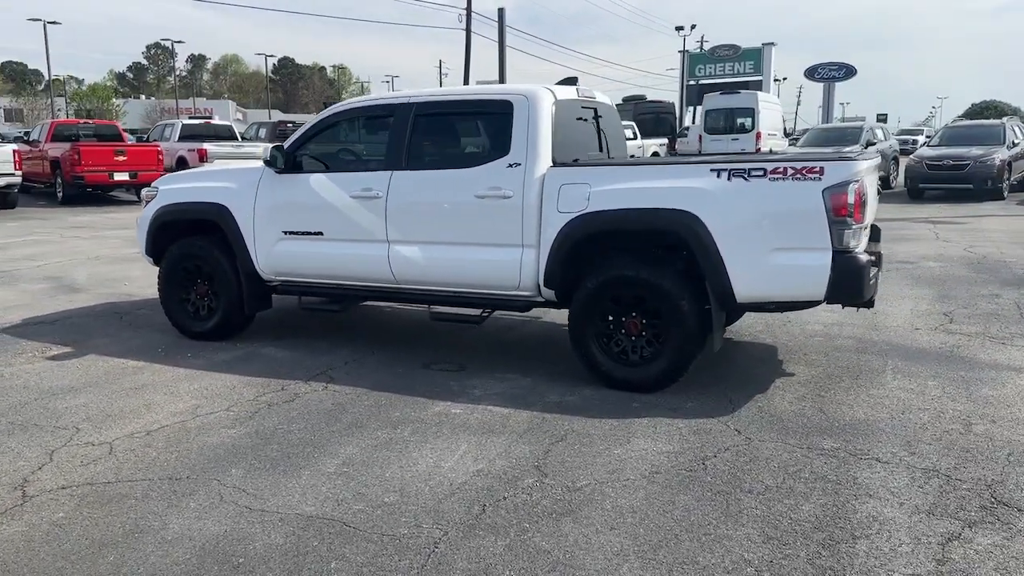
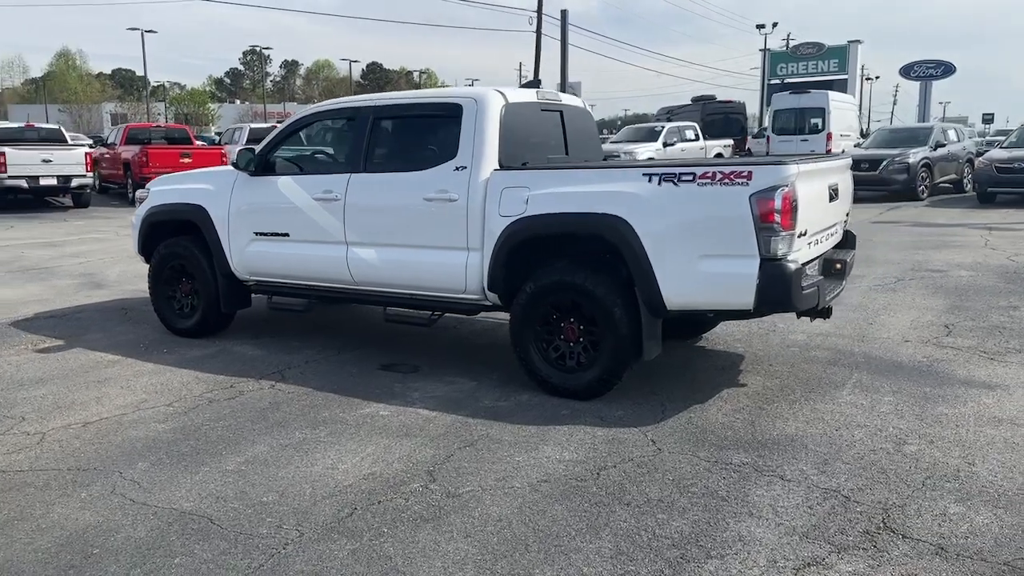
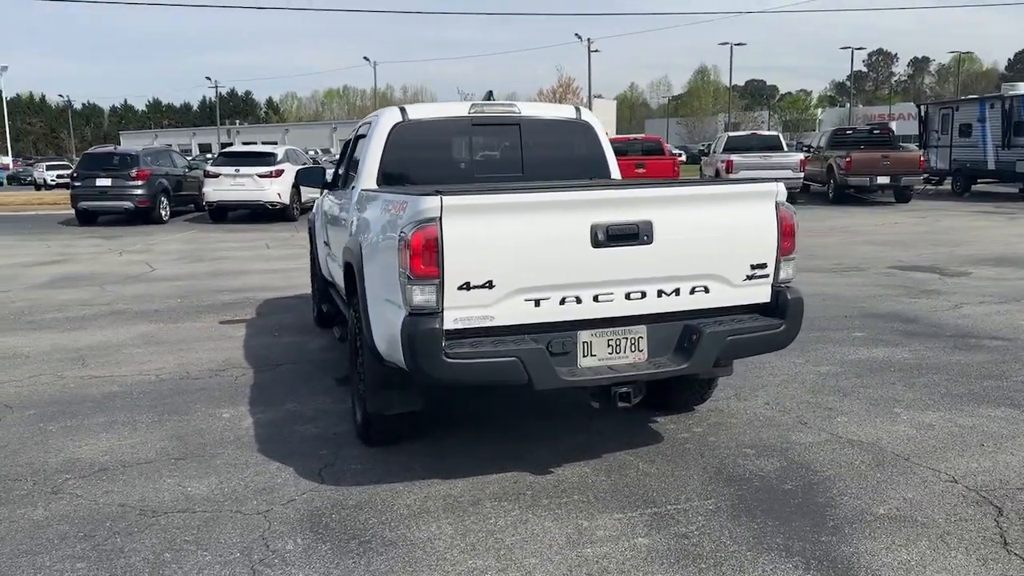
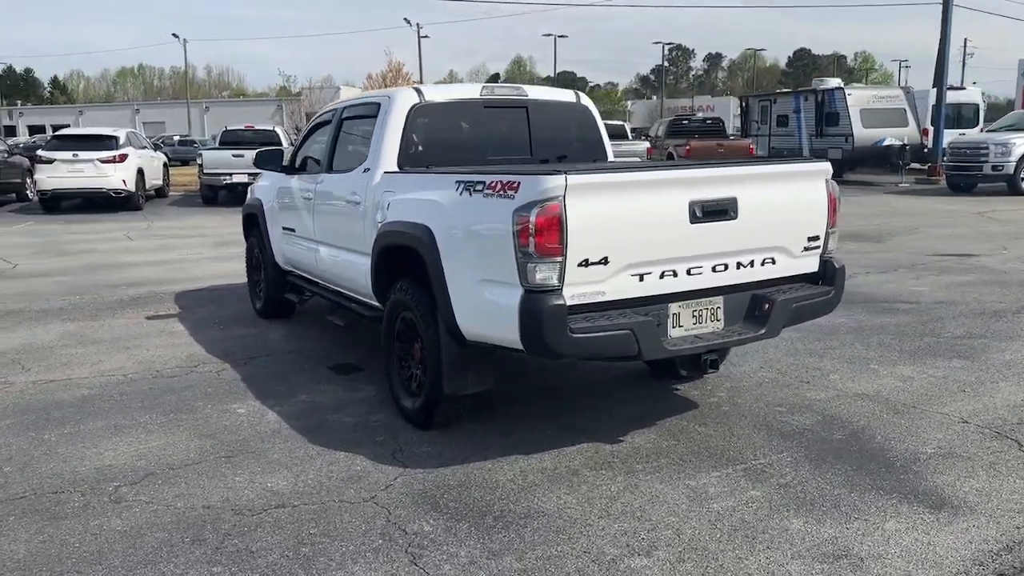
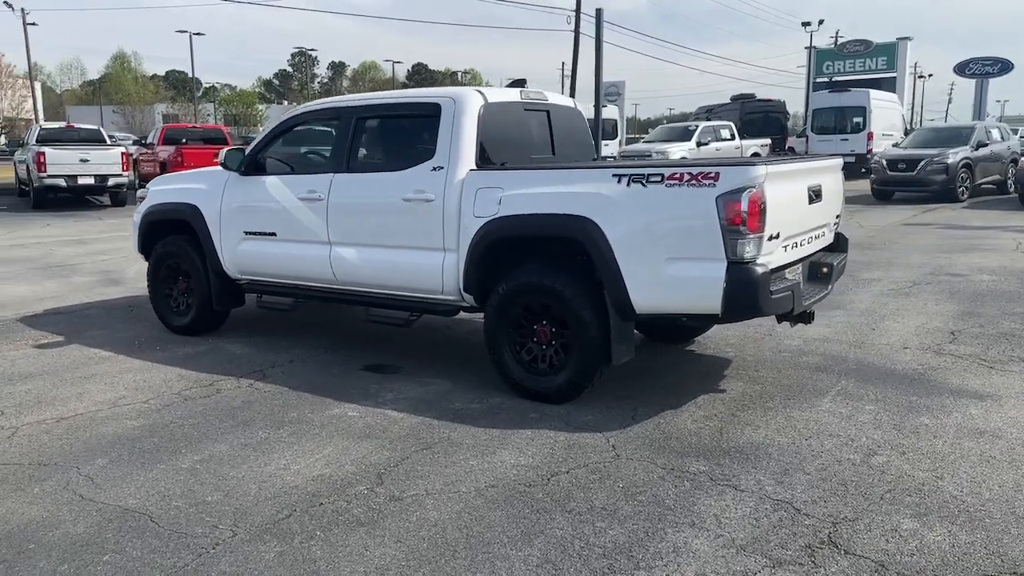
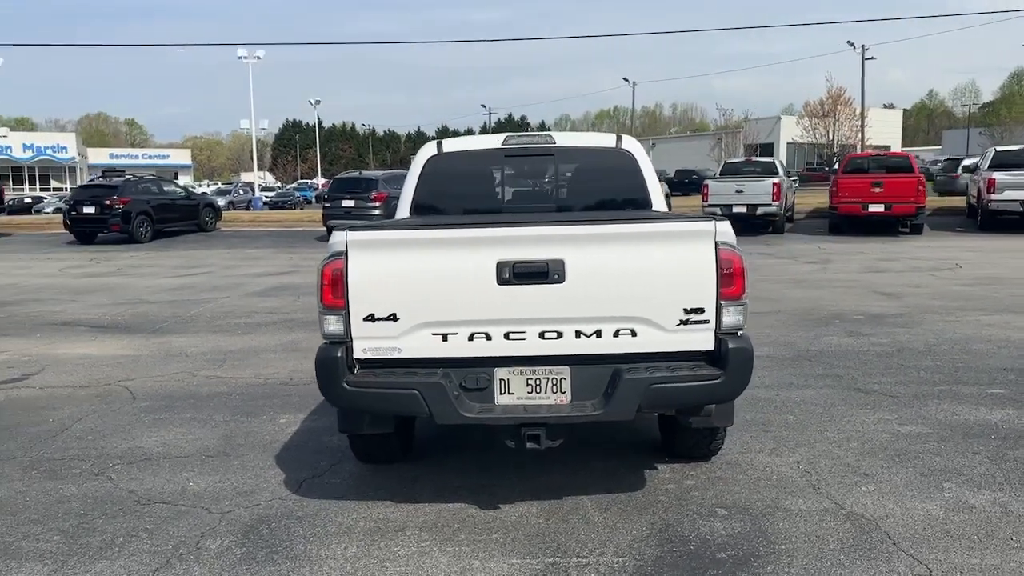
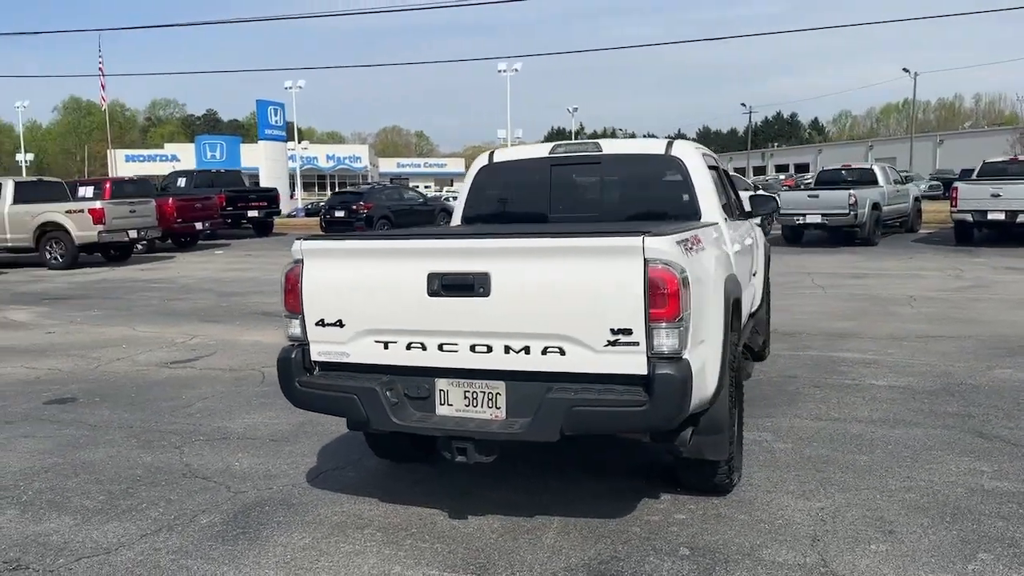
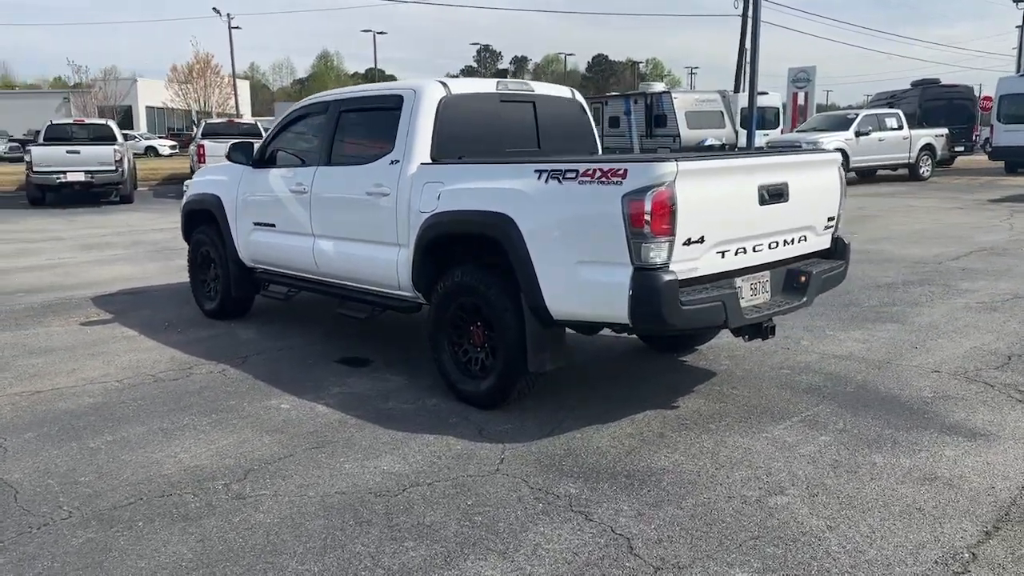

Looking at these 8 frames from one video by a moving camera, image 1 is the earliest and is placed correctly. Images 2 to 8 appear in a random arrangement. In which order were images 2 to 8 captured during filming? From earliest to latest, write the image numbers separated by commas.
2, 5, 8, 4, 3, 6, 7
